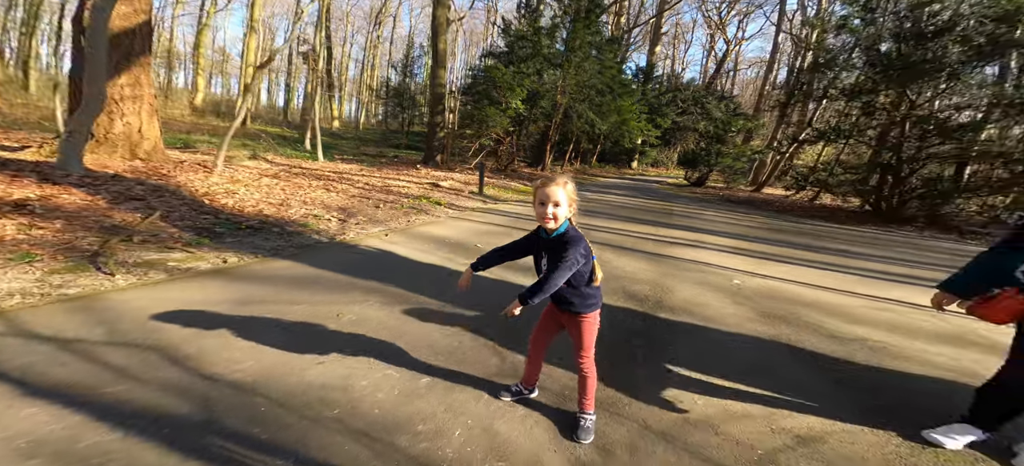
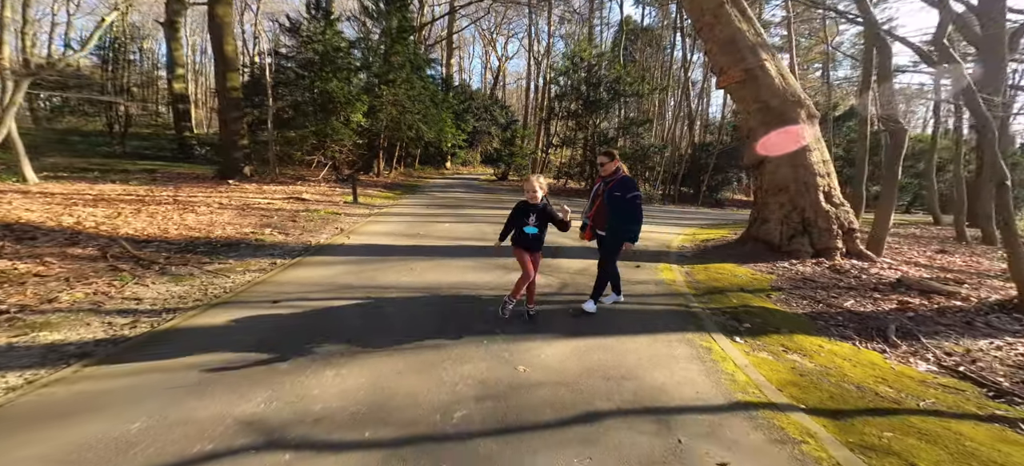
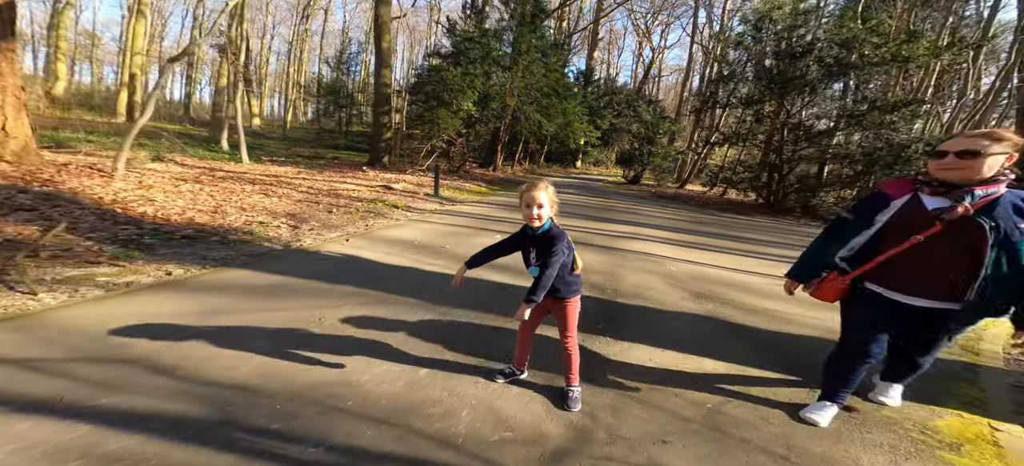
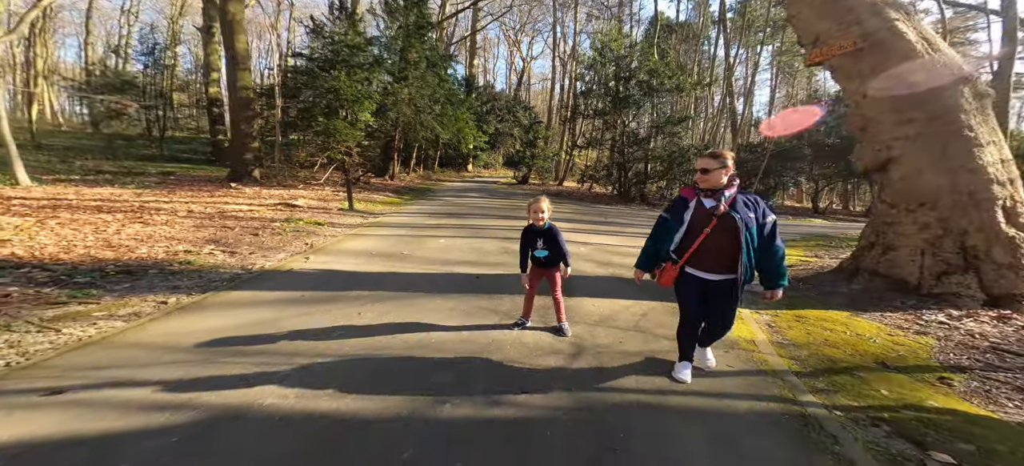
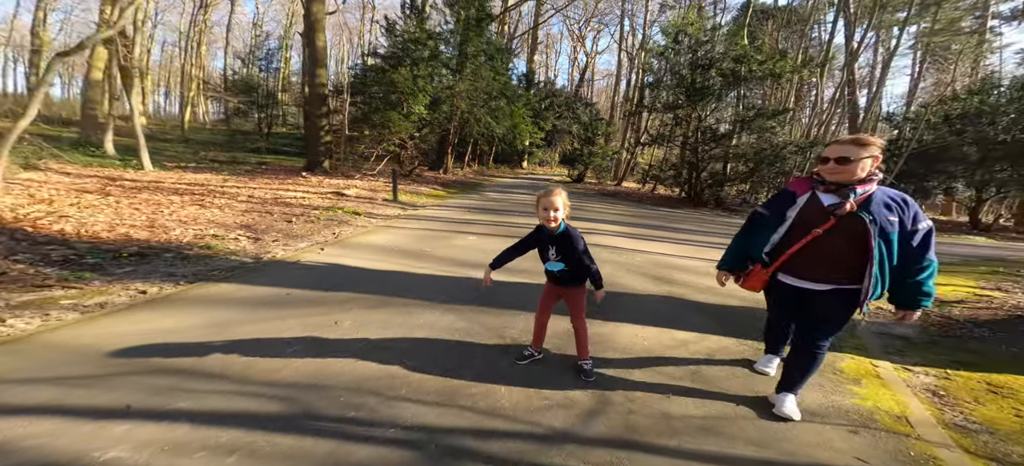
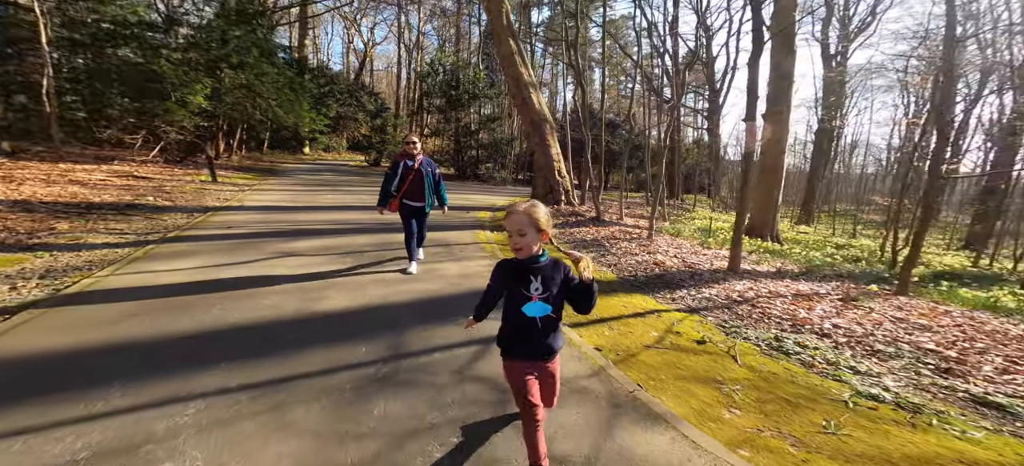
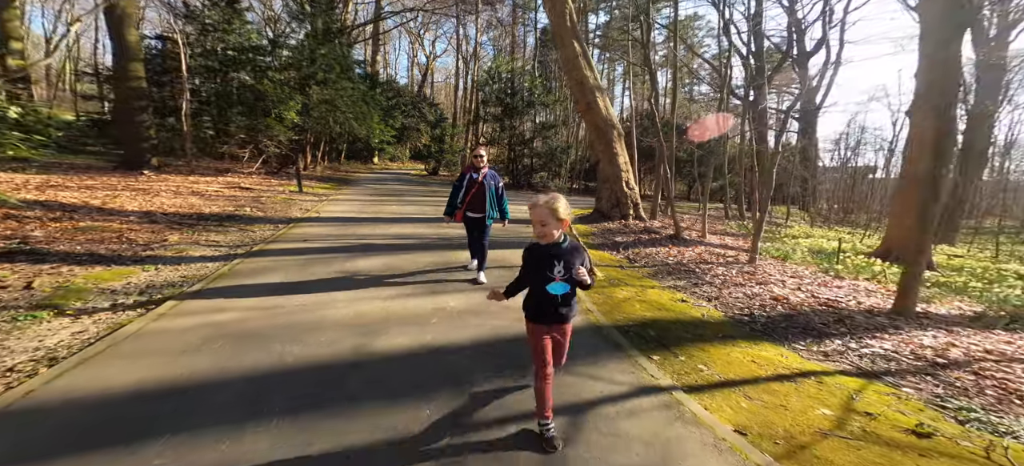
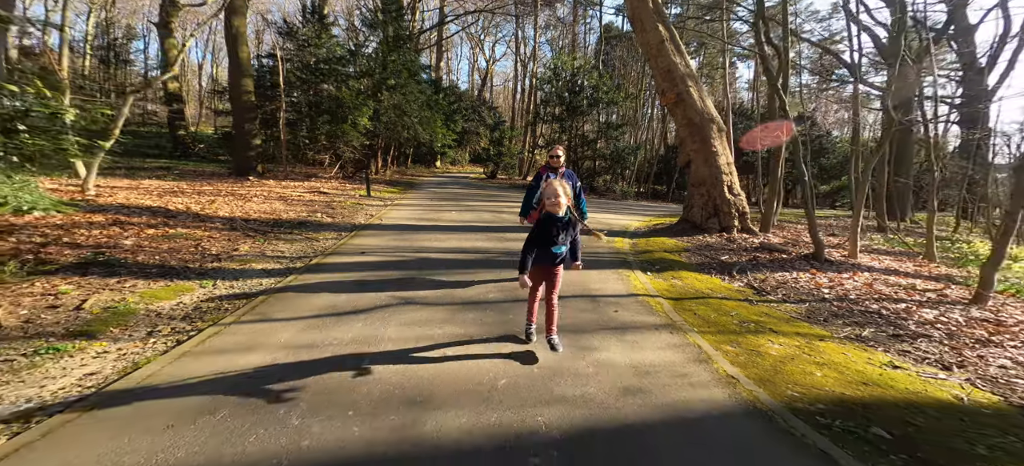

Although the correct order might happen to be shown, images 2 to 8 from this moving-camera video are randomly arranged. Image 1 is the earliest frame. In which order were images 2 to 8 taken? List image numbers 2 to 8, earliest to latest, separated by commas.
3, 5, 4, 2, 8, 7, 6
